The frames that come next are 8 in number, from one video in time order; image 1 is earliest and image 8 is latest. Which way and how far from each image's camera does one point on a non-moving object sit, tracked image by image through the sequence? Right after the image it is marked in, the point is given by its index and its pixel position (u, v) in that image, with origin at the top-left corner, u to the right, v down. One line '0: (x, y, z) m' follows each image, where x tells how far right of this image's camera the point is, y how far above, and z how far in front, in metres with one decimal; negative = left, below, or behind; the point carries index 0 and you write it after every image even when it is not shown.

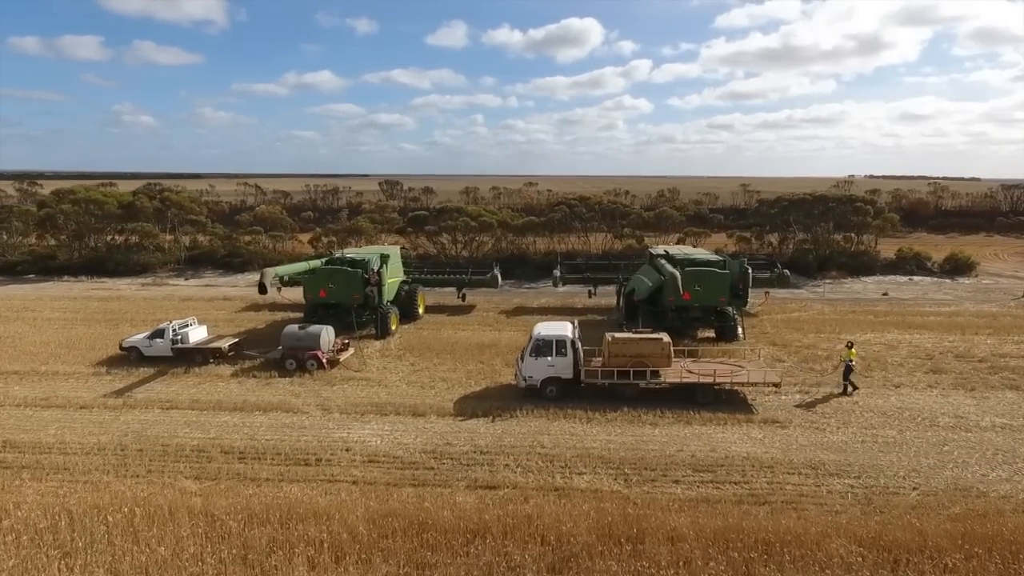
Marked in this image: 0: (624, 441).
0: (+2.0, -2.8, +11.3) m
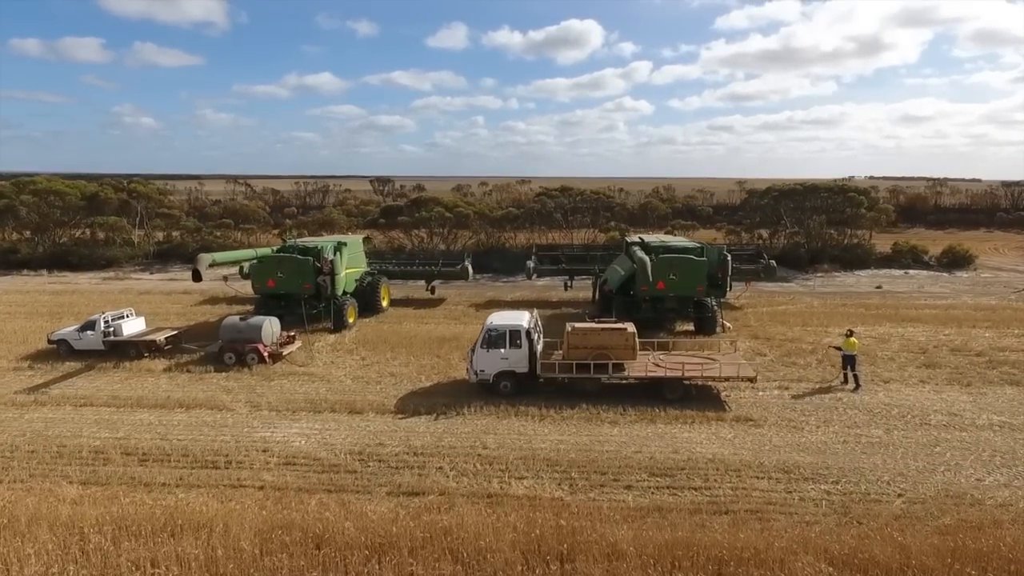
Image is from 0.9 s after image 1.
0: (+1.1, -2.5, +10.1) m
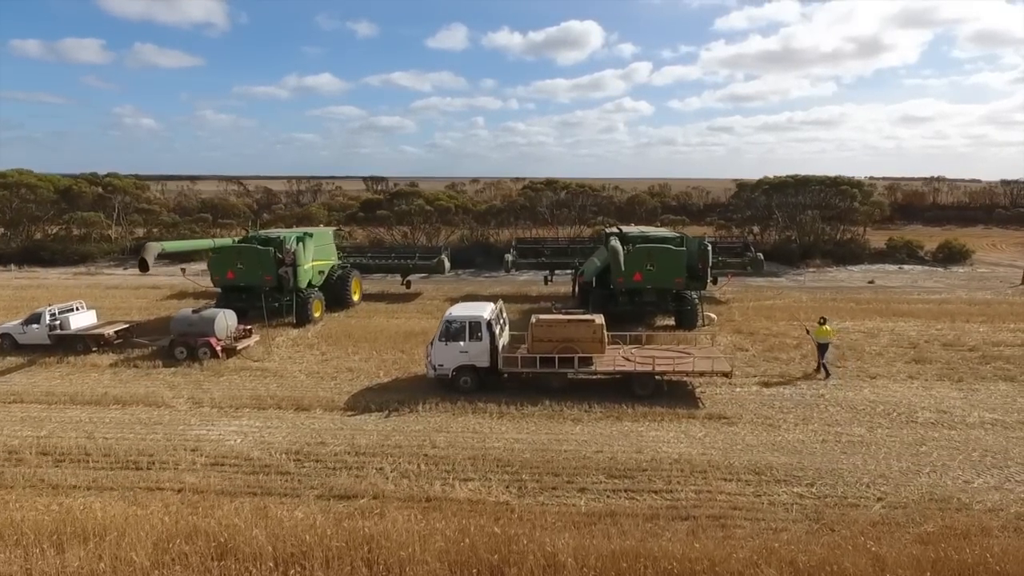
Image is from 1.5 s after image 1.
0: (+0.3, -2.3, +9.3) m
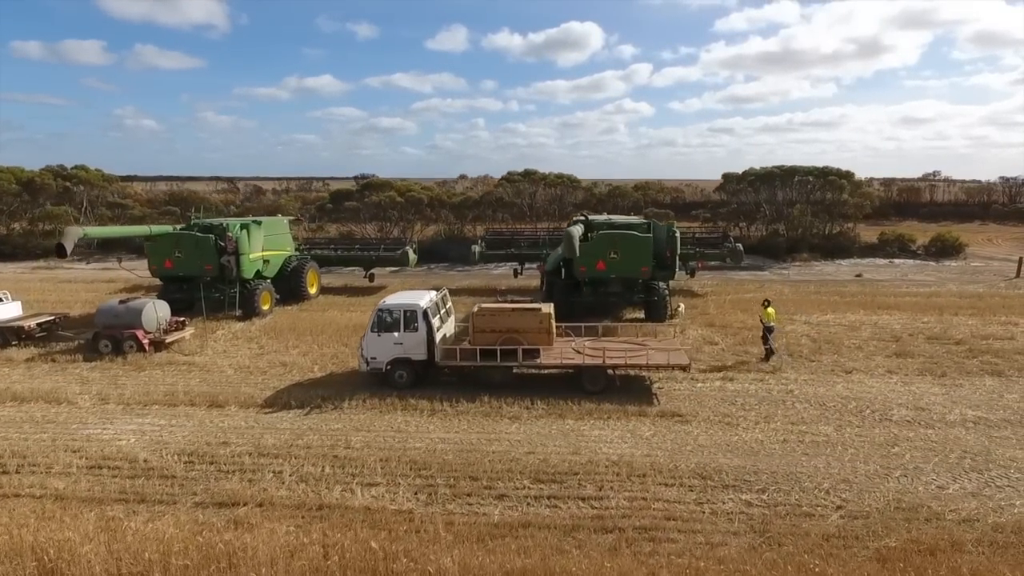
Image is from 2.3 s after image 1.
0: (-0.7, -2.1, +8.4) m
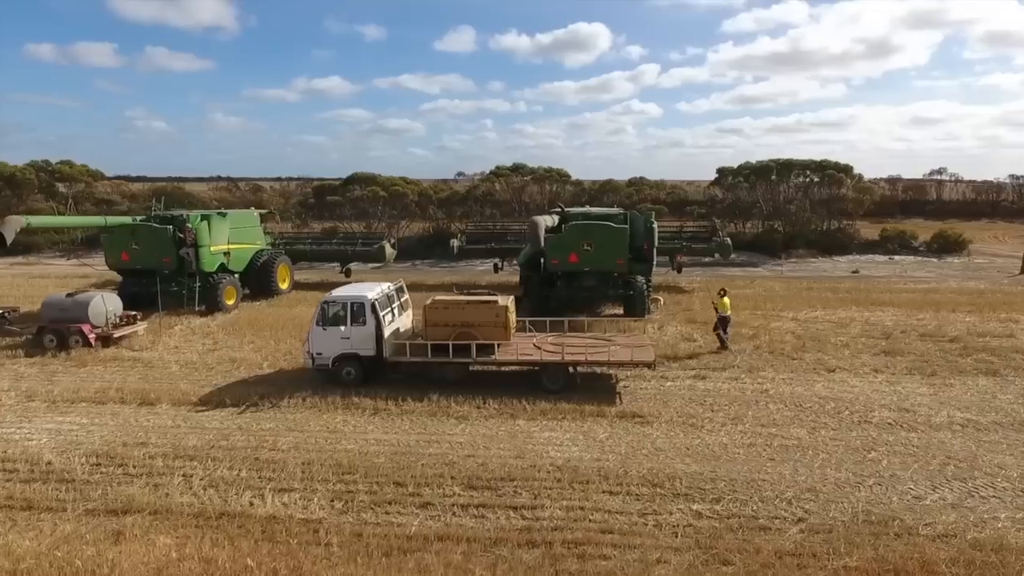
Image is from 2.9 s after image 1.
0: (-1.4, -1.9, +7.7) m
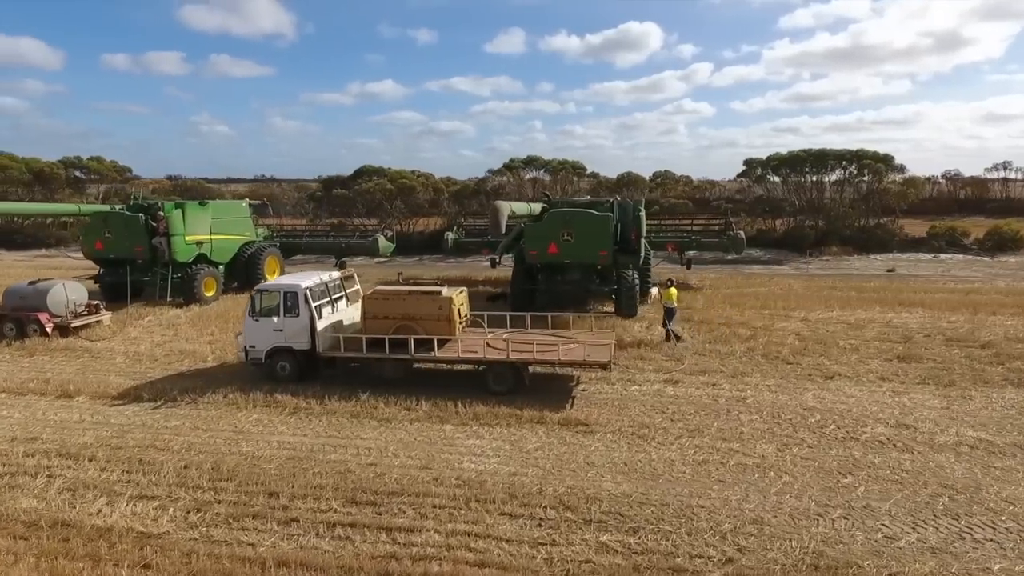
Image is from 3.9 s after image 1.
0: (-2.3, -1.8, +6.9) m
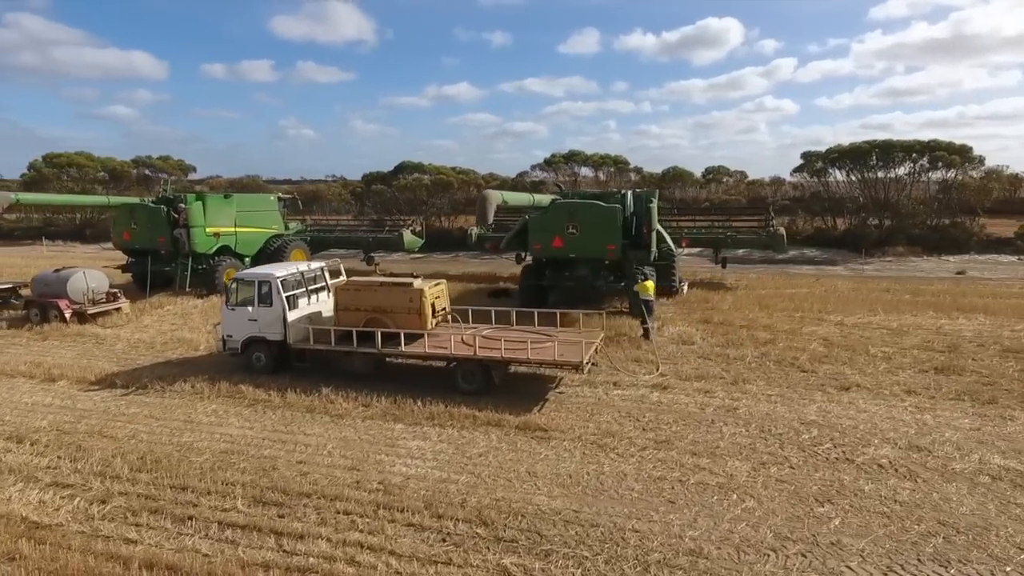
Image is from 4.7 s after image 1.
0: (-2.9, -1.6, +6.6) m
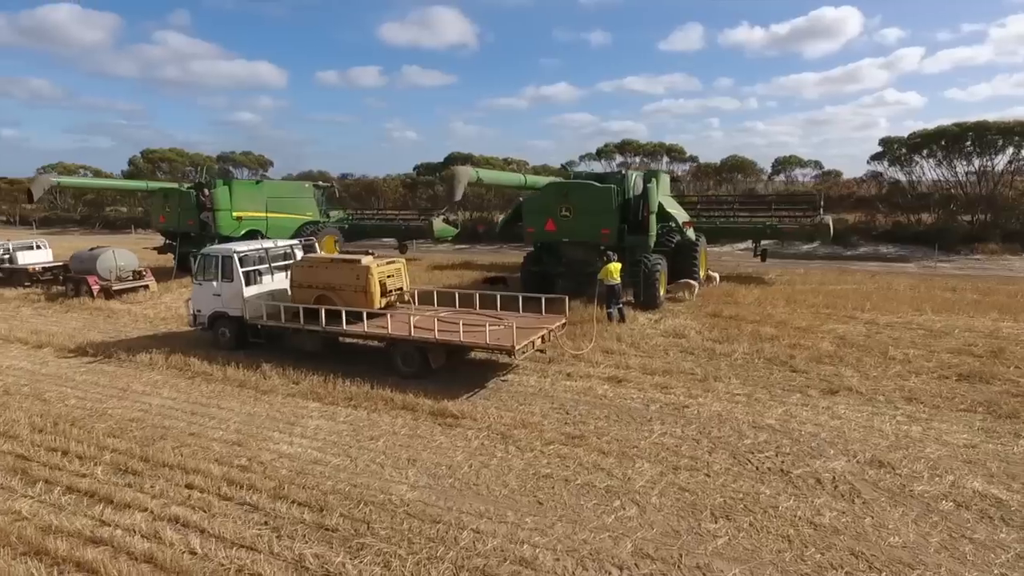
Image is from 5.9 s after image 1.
0: (-3.8, -1.3, +6.5) m
